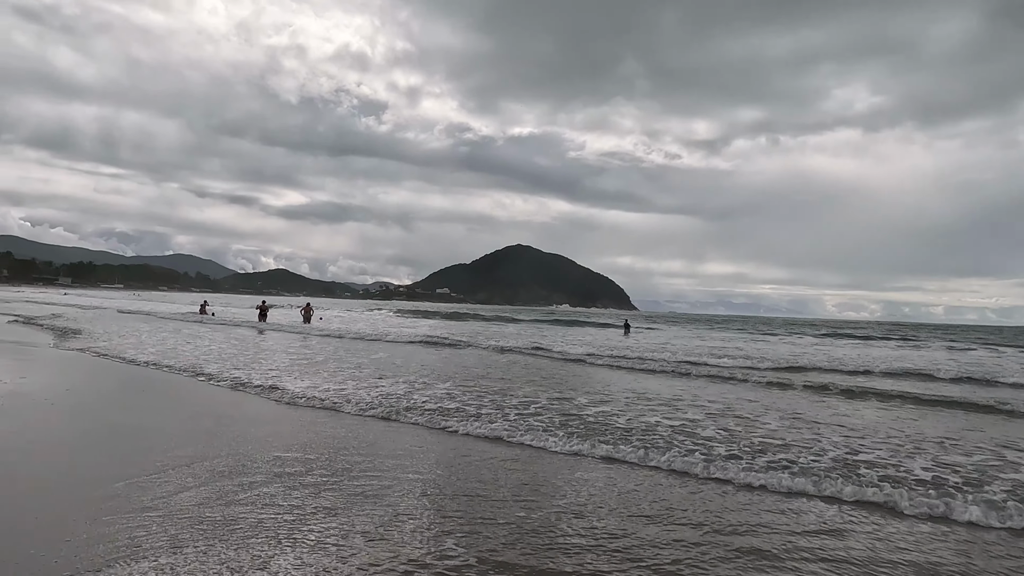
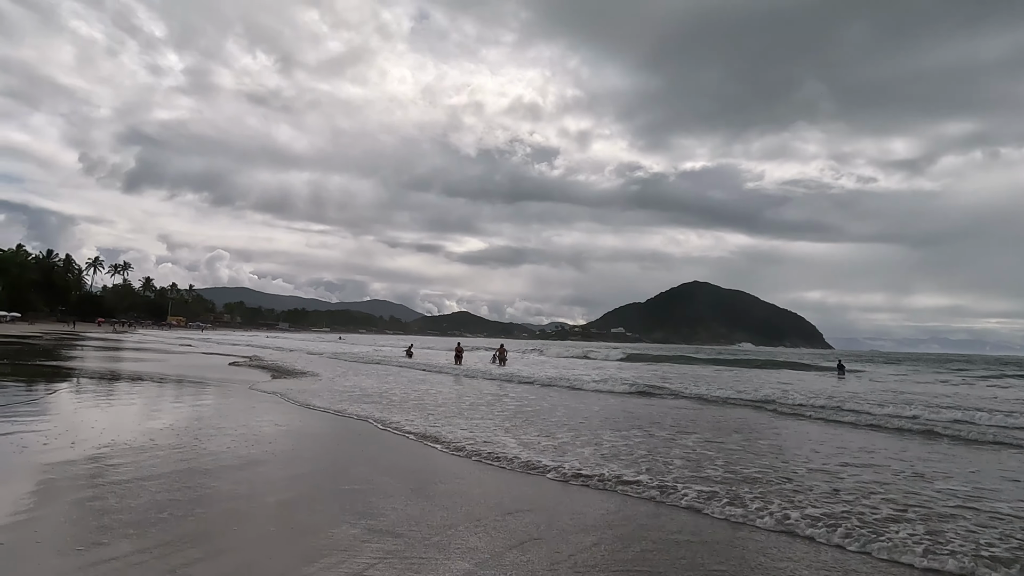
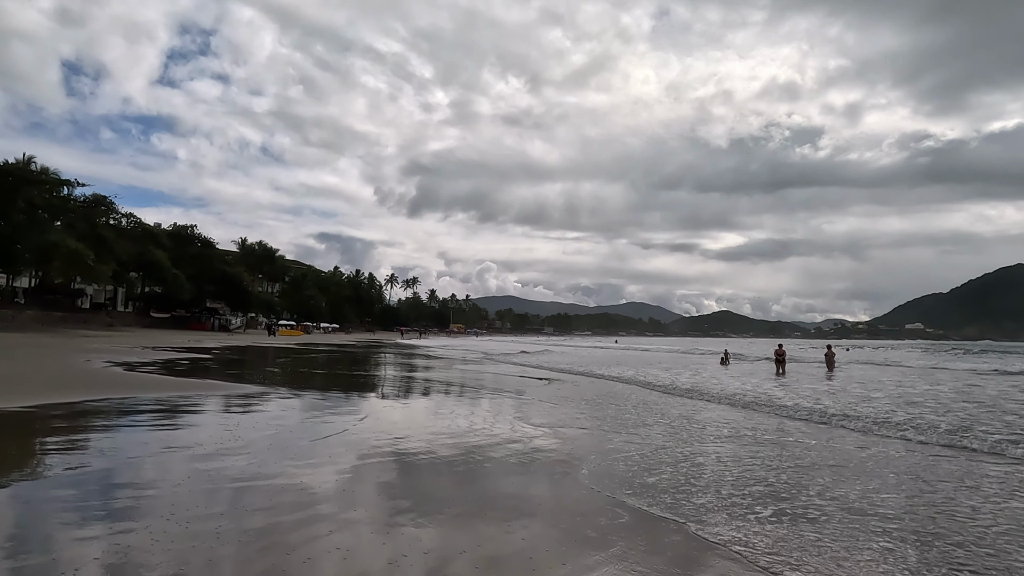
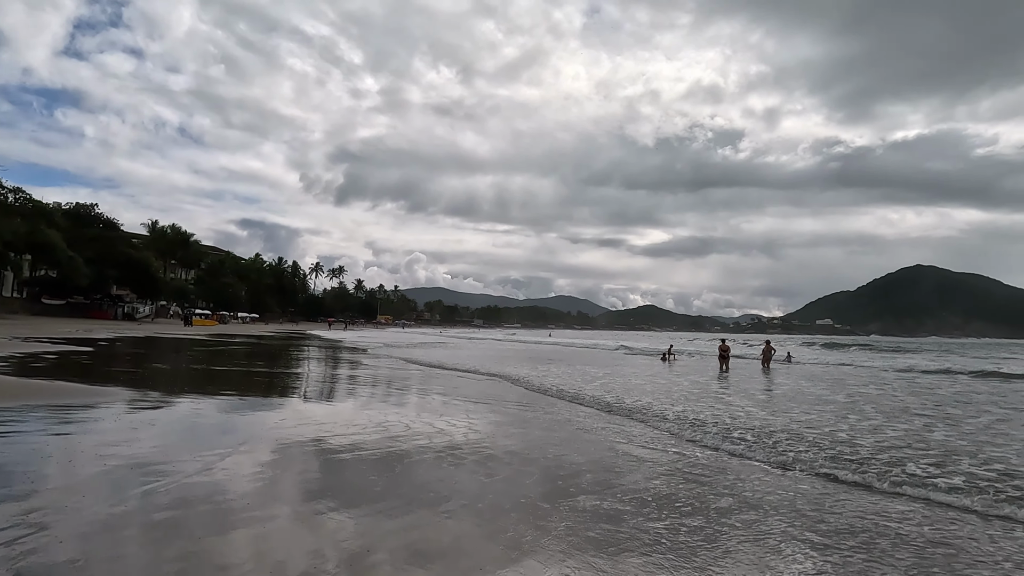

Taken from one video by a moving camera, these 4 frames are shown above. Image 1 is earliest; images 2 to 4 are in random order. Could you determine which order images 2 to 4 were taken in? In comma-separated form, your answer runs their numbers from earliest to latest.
2, 3, 4
